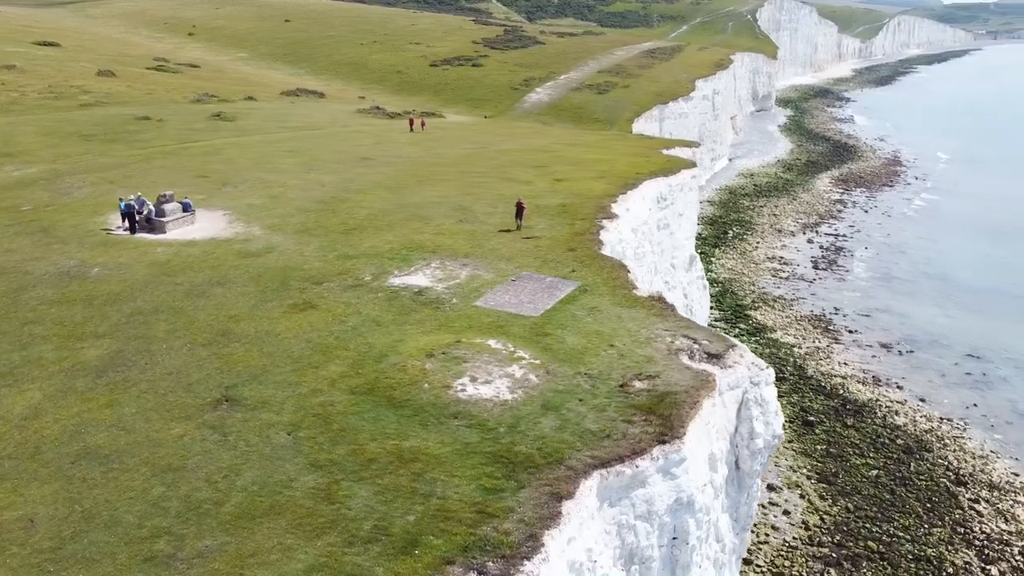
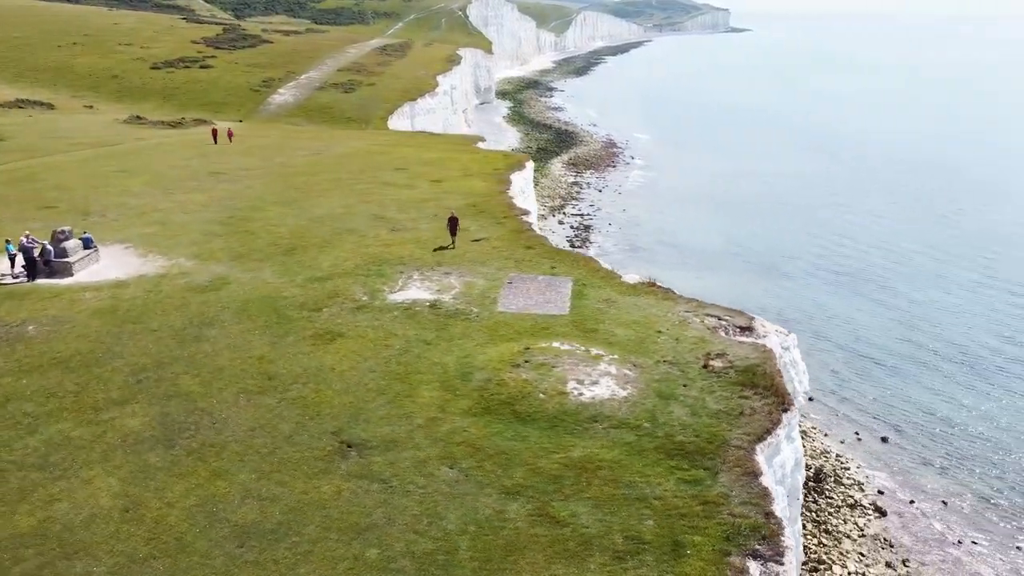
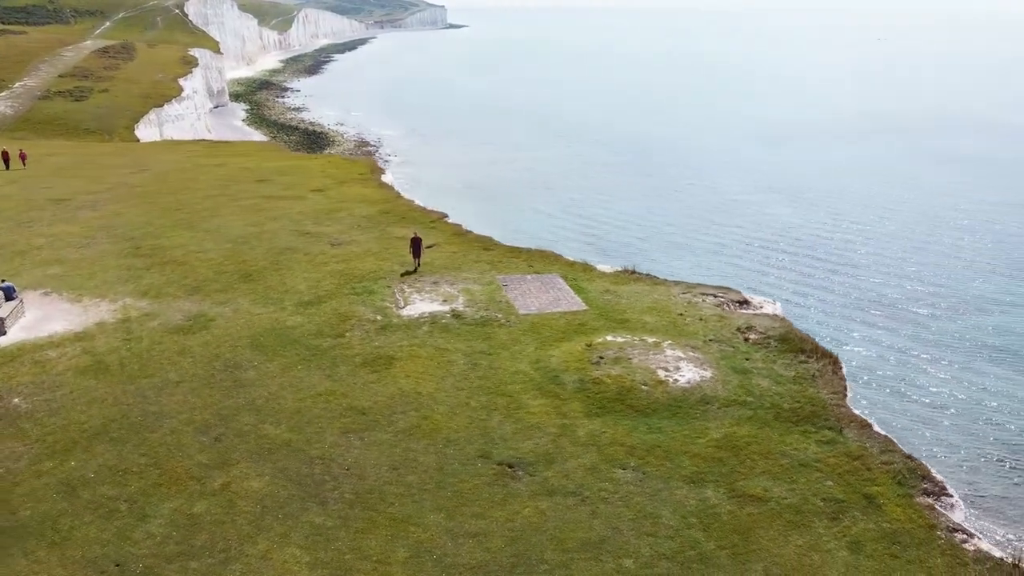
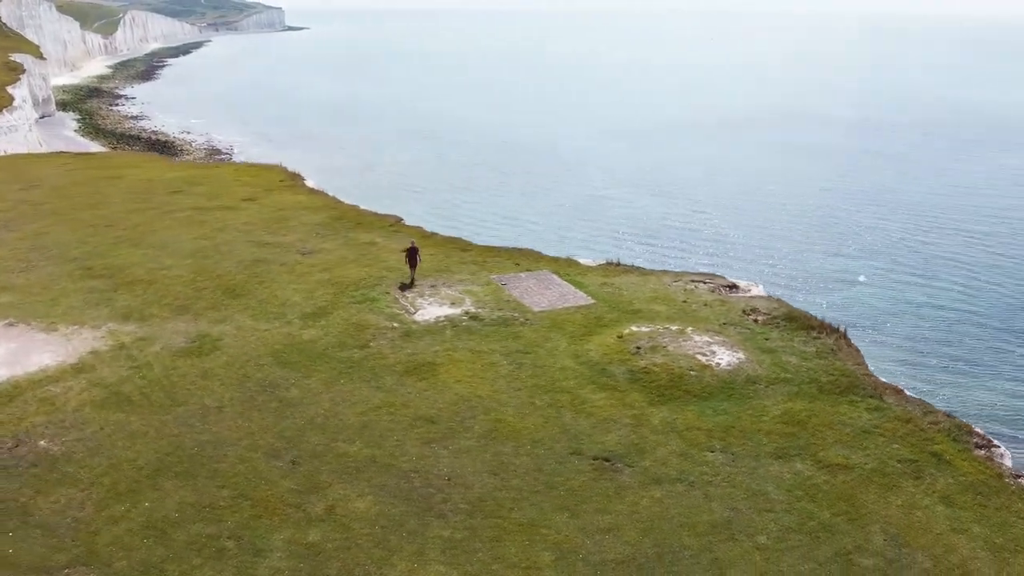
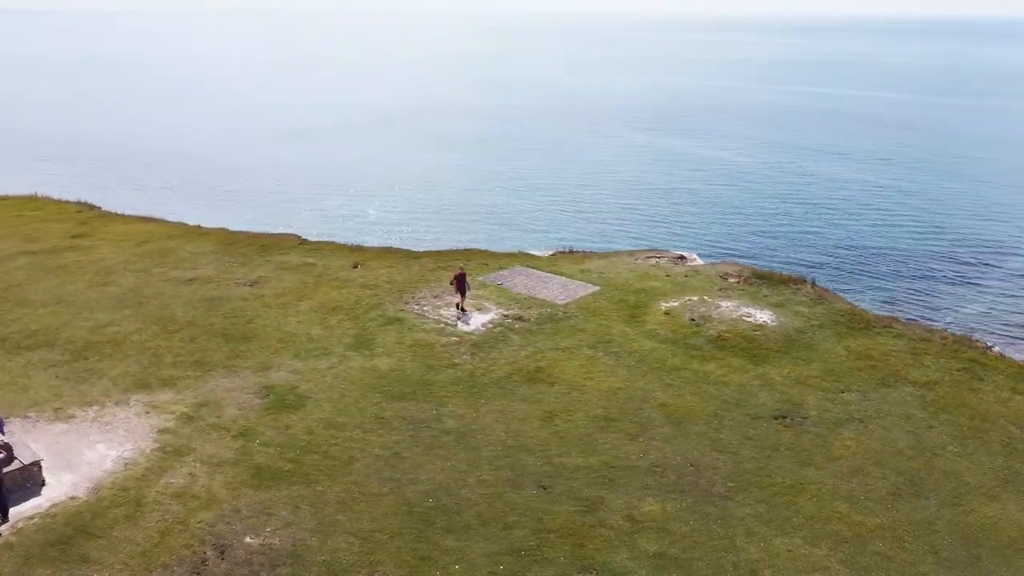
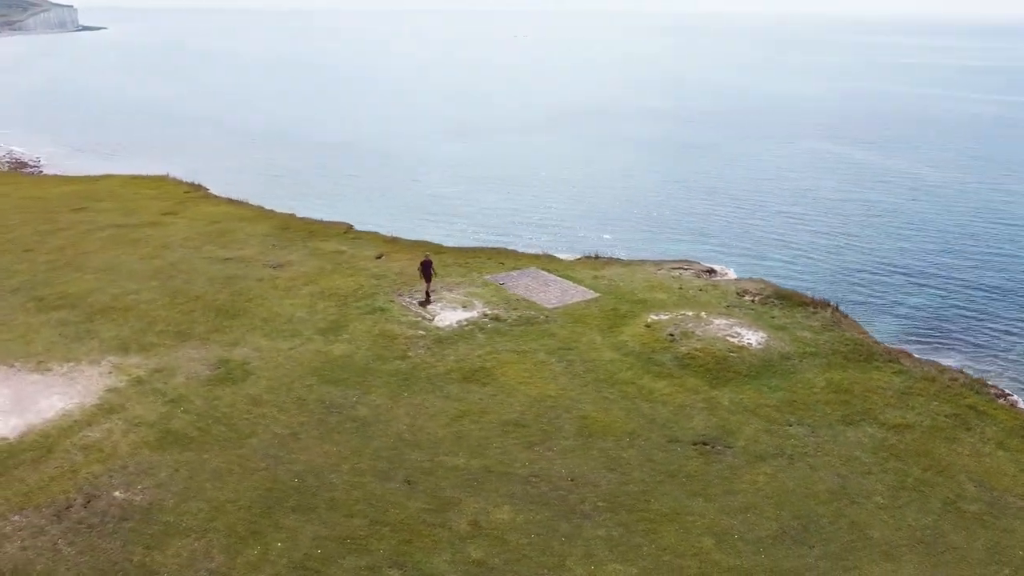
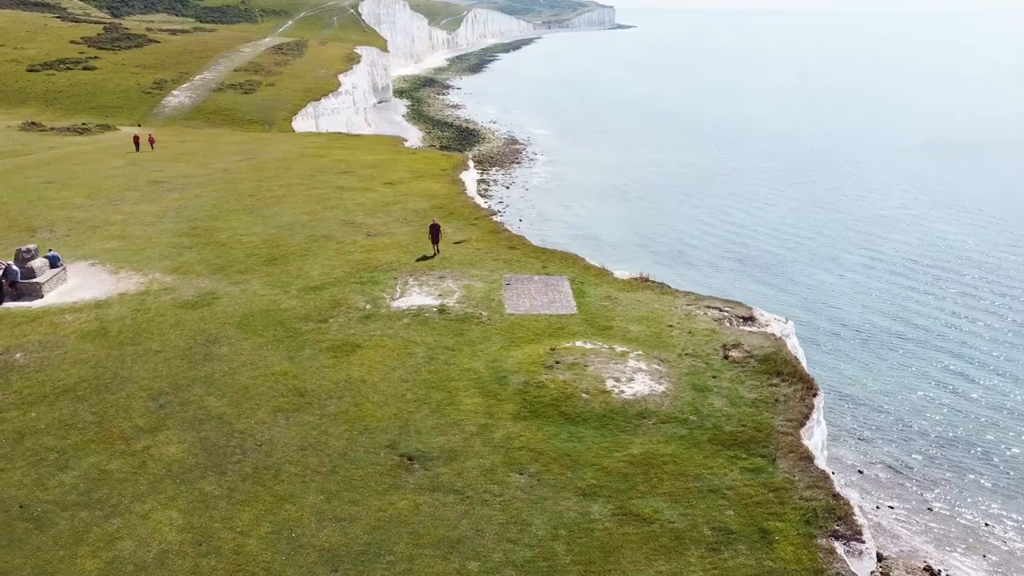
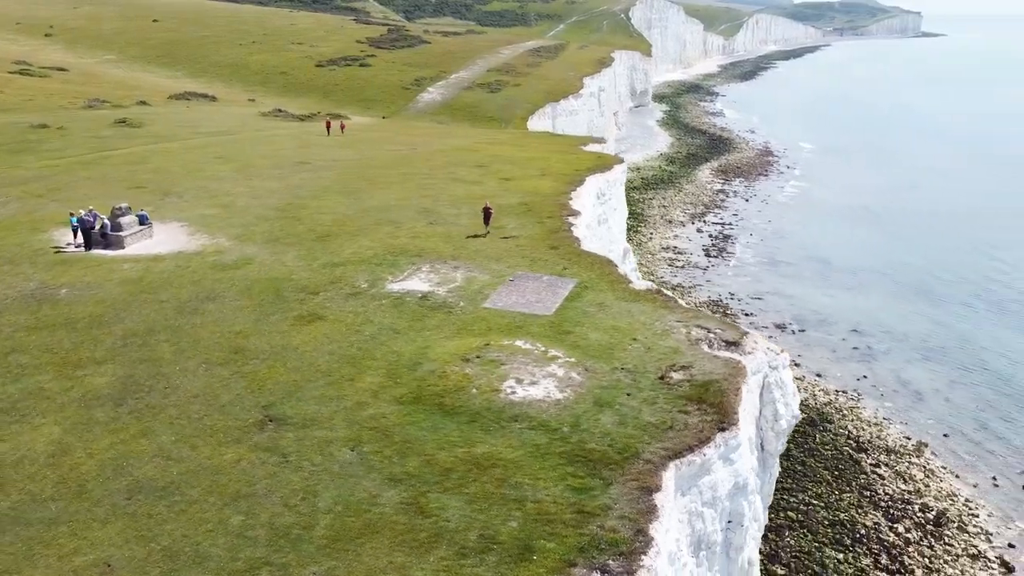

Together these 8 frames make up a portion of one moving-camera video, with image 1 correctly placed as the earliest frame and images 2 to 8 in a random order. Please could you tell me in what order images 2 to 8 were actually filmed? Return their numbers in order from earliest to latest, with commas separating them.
8, 2, 7, 3, 4, 6, 5
